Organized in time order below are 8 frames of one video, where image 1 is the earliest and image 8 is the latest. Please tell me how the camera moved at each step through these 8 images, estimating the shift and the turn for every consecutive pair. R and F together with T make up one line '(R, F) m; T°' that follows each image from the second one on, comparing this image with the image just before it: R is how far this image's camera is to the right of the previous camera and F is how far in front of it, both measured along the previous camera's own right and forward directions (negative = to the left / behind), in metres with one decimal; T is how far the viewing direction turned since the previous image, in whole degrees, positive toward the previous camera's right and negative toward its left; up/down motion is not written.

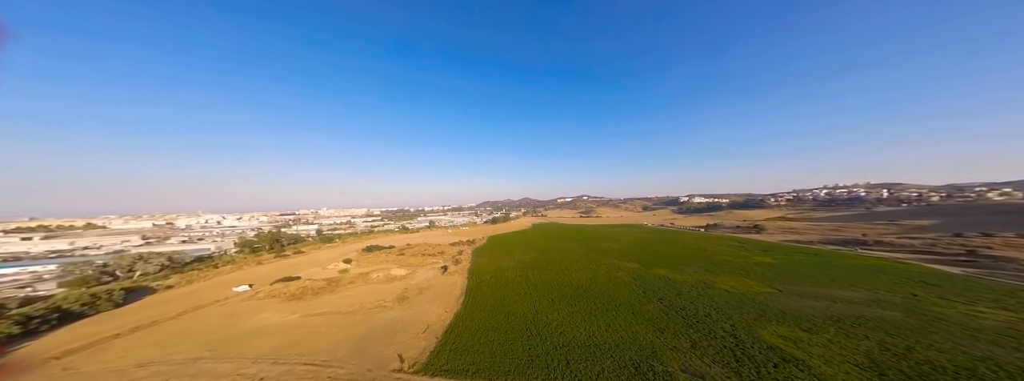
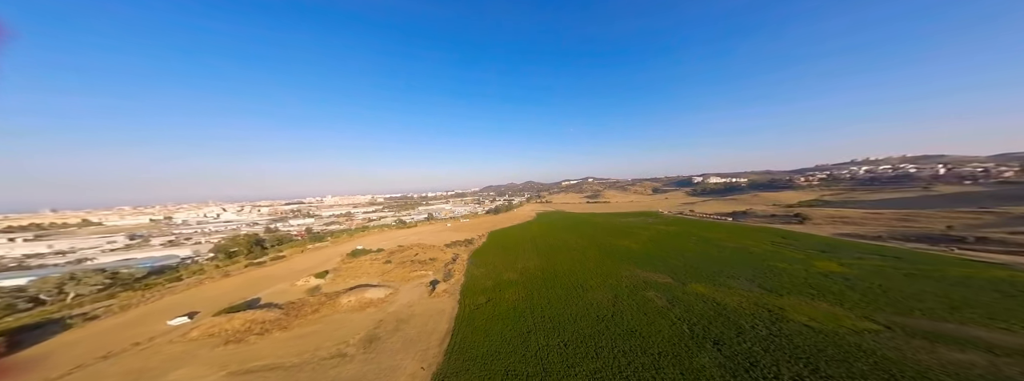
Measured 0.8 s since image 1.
(+0.3, +2.7) m; -1°
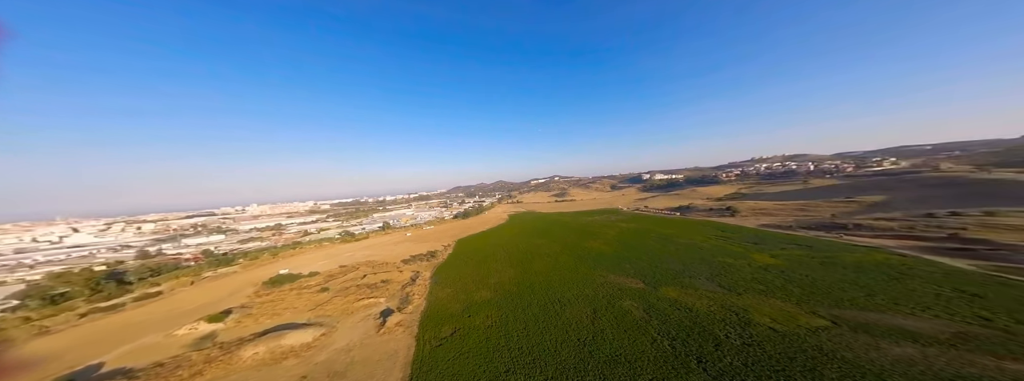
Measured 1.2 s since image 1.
(-0.3, +1.2) m; +10°
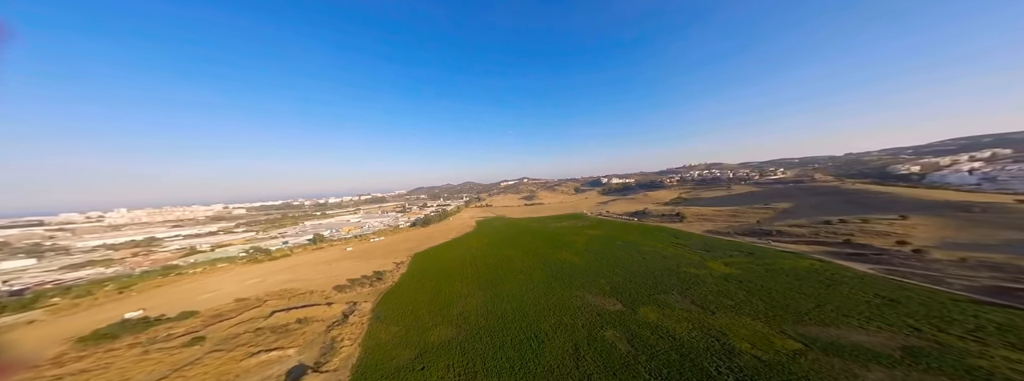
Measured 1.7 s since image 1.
(-0.5, +1.6) m; +11°
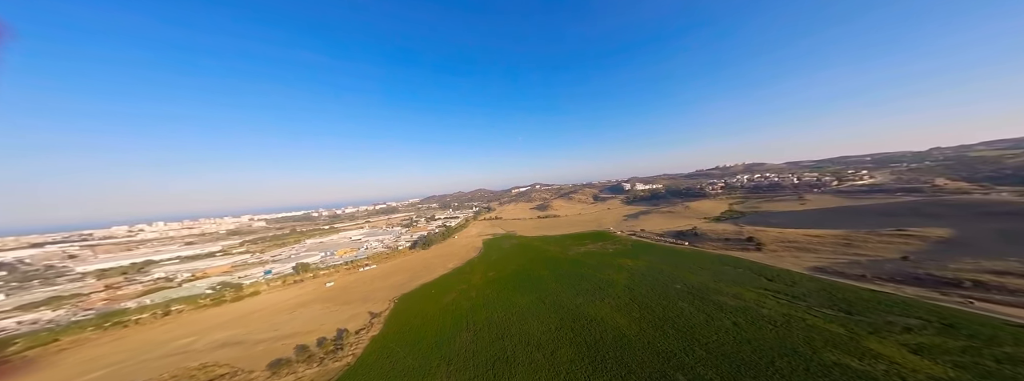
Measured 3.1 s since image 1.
(+0.2, +4.9) m; -4°
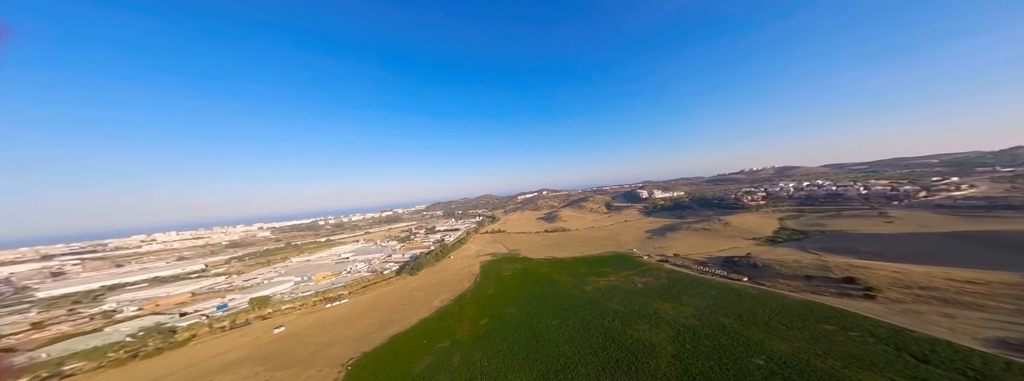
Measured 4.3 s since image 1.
(+0.7, +4.5) m; -2°
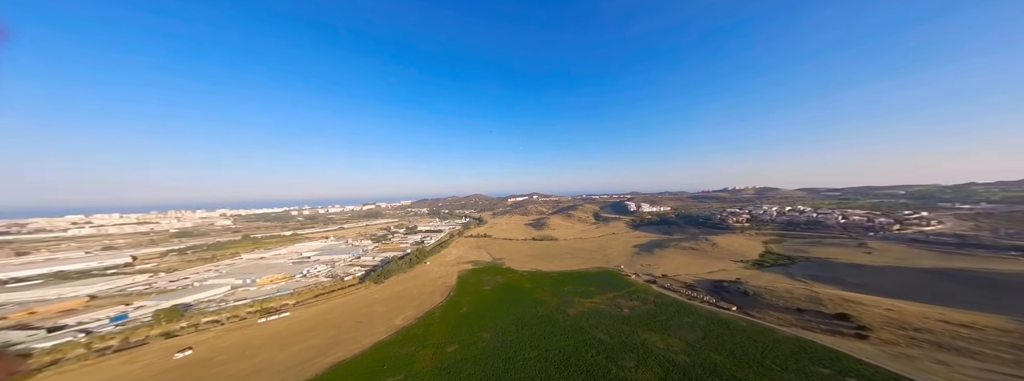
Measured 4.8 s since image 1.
(+0.2, +1.9) m; +3°
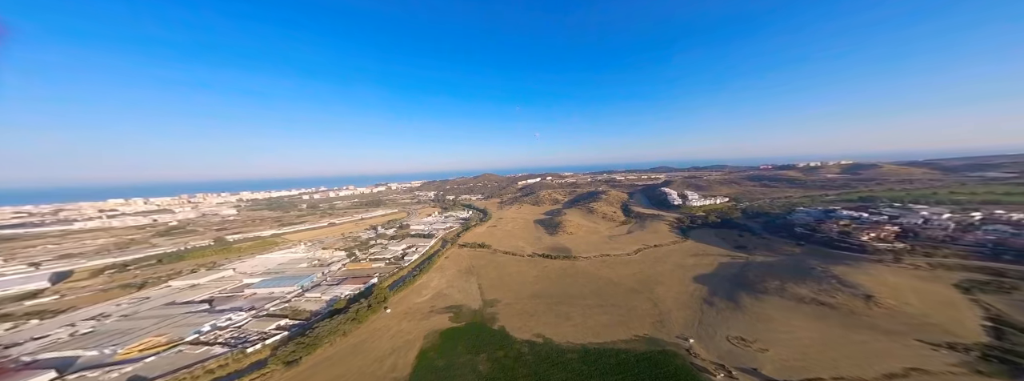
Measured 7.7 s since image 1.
(+1.5, +10.3) m; -4°
